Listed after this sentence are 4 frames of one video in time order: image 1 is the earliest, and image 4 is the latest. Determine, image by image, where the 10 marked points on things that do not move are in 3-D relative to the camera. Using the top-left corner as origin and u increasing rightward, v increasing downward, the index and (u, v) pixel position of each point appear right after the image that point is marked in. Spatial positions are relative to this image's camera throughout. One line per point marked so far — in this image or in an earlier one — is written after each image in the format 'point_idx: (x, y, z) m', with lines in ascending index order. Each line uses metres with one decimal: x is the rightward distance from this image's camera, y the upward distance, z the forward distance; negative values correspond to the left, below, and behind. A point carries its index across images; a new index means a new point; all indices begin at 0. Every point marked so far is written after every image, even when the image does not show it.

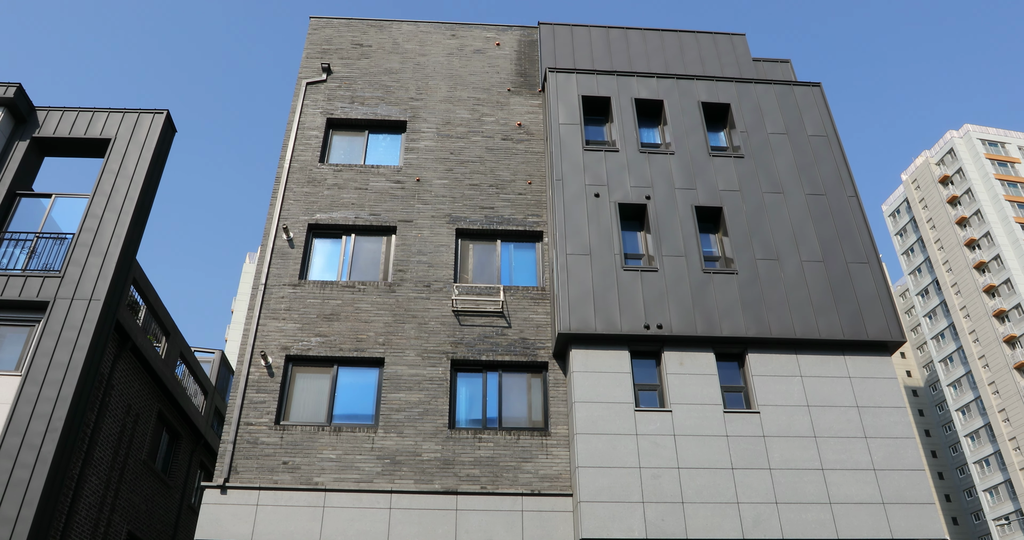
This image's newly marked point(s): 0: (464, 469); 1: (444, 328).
0: (-1.0, -4.2, +16.0) m
1: (-1.6, -1.4, +17.9) m
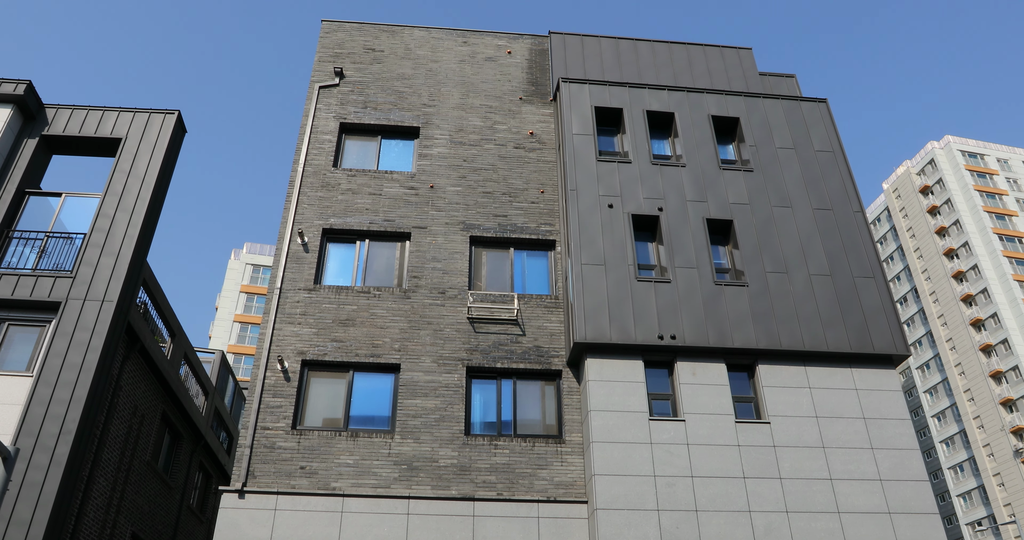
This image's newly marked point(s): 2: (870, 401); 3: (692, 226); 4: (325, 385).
0: (-0.7, -4.4, +16.2) m
1: (-1.3, -1.5, +18.1) m
2: (+8.3, -3.0, +17.4) m
3: (+4.7, +1.2, +19.5) m
4: (-4.3, -2.6, +17.3) m
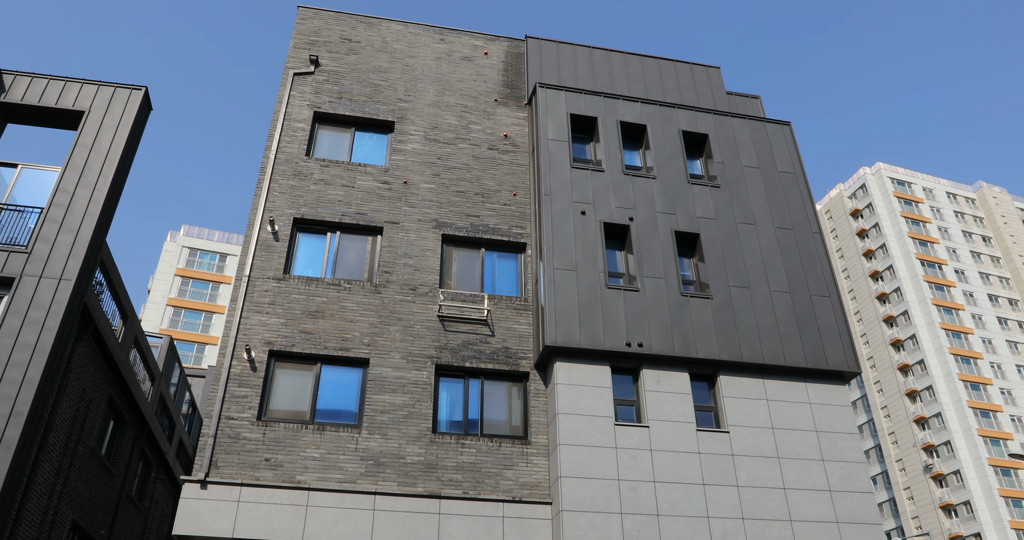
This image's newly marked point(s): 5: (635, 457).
0: (-1.4, -4.4, +16.3) m
1: (-2.0, -1.5, +18.1) m
2: (+7.5, -3.5, +18.2) m
3: (+4.0, +0.9, +20.0) m
4: (-5.0, -2.4, +17.0) m
5: (+2.7, -4.1, +16.6) m
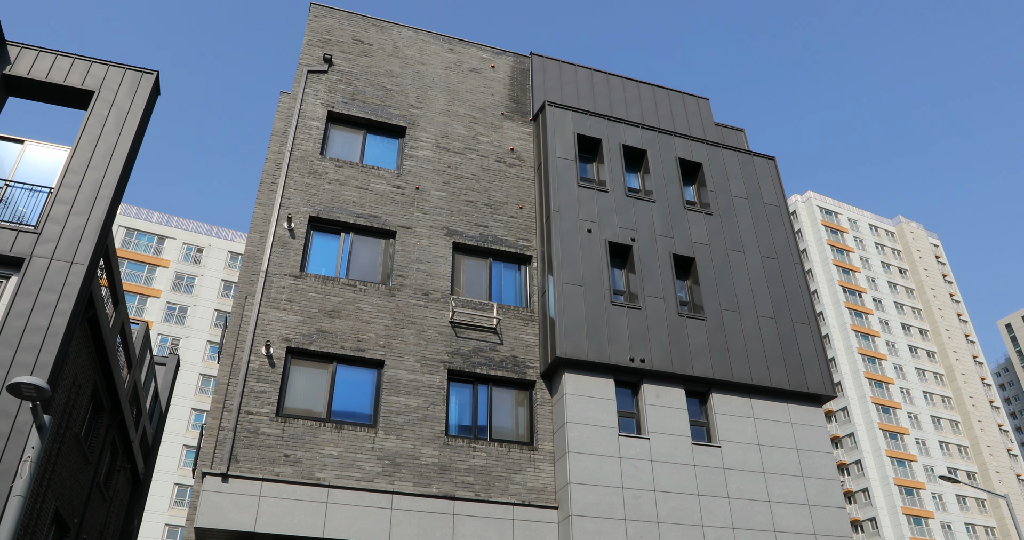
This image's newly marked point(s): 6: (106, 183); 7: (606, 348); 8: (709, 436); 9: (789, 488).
0: (-1.2, -4.6, +16.8) m
1: (-1.7, -1.7, +18.6) m
2: (+7.6, -4.3, +19.6) m
3: (+4.1, +0.3, +21.0) m
4: (-4.7, -2.4, +17.3) m
5: (+2.9, -4.6, +17.5) m
6: (-10.0, +2.1, +18.5) m
7: (+2.3, -1.9, +18.8) m
8: (+4.9, -4.2, +19.0) m
9: (+6.8, -5.4, +18.5) m
